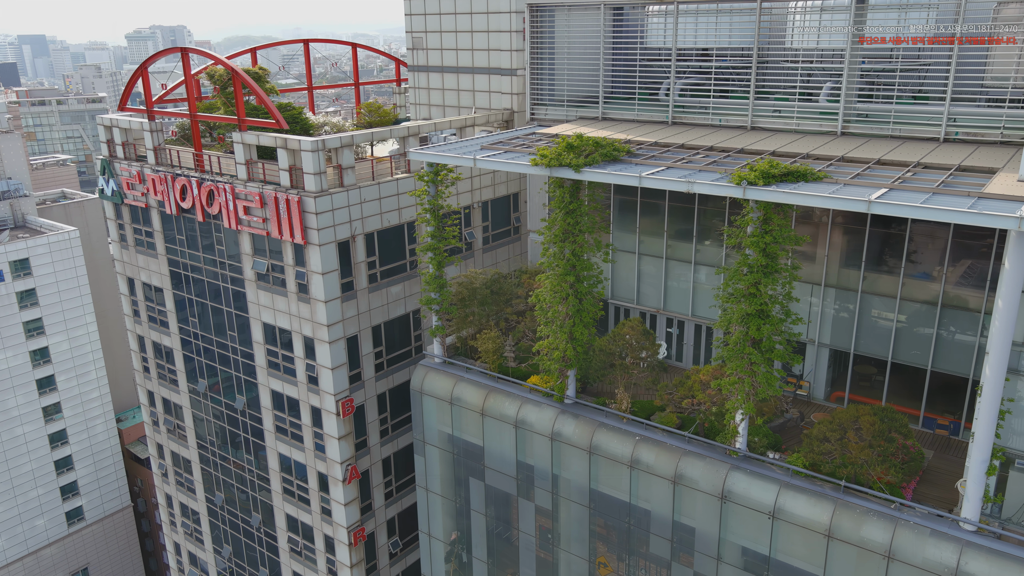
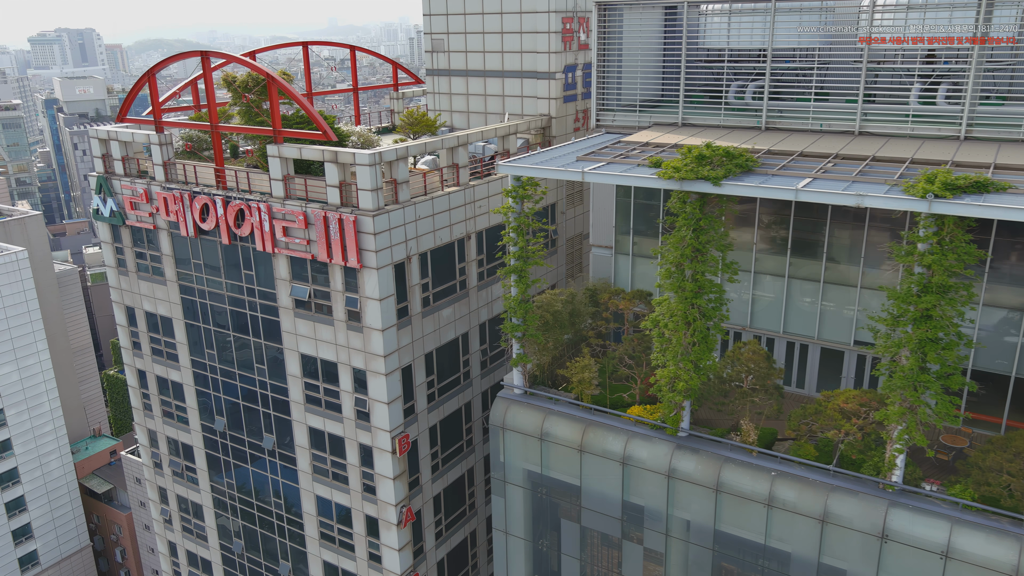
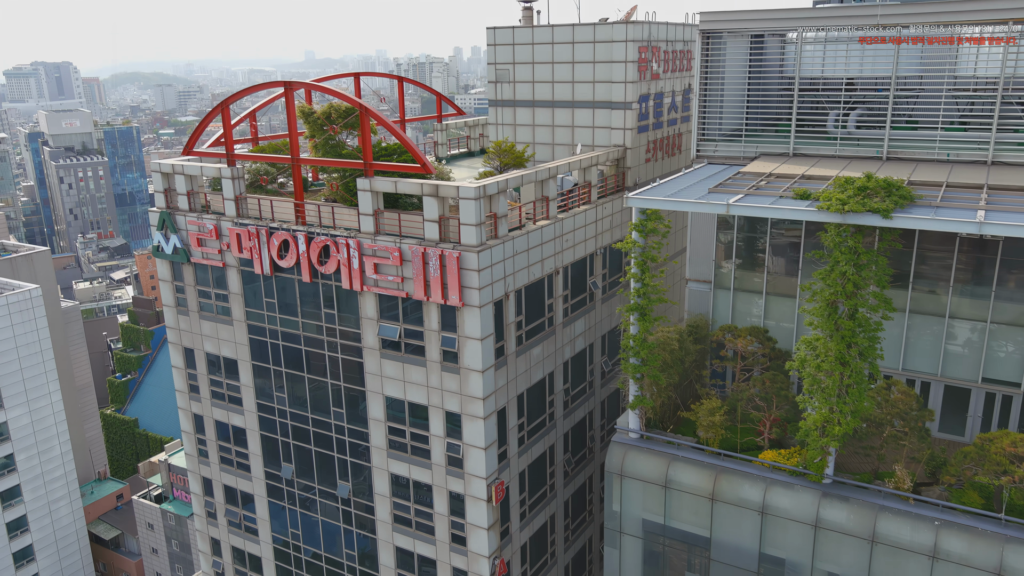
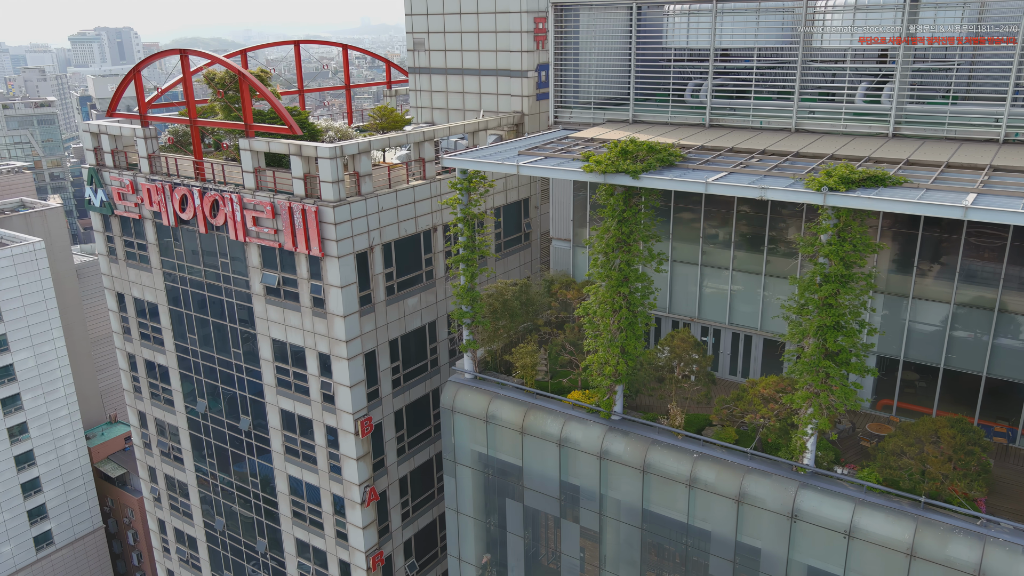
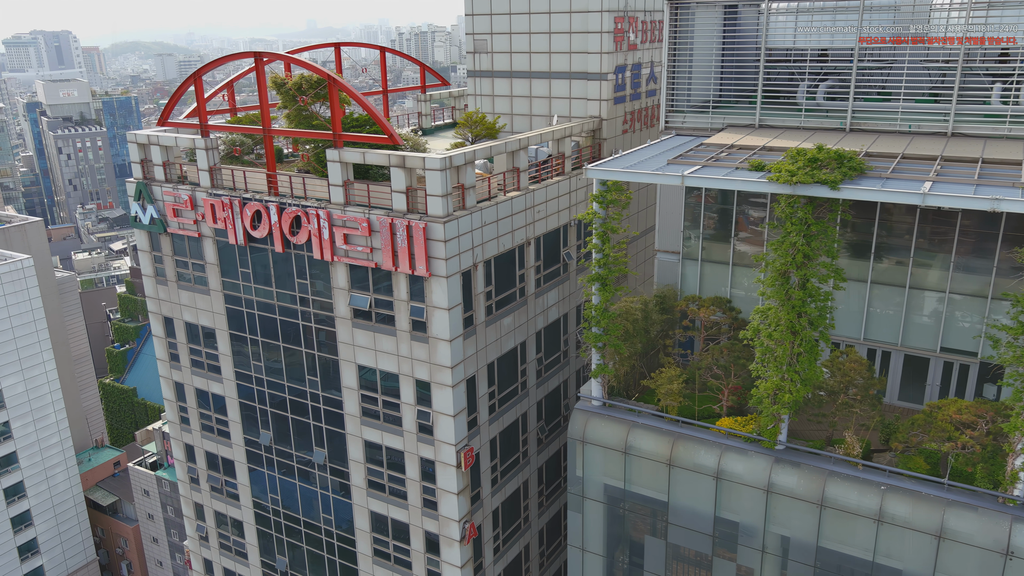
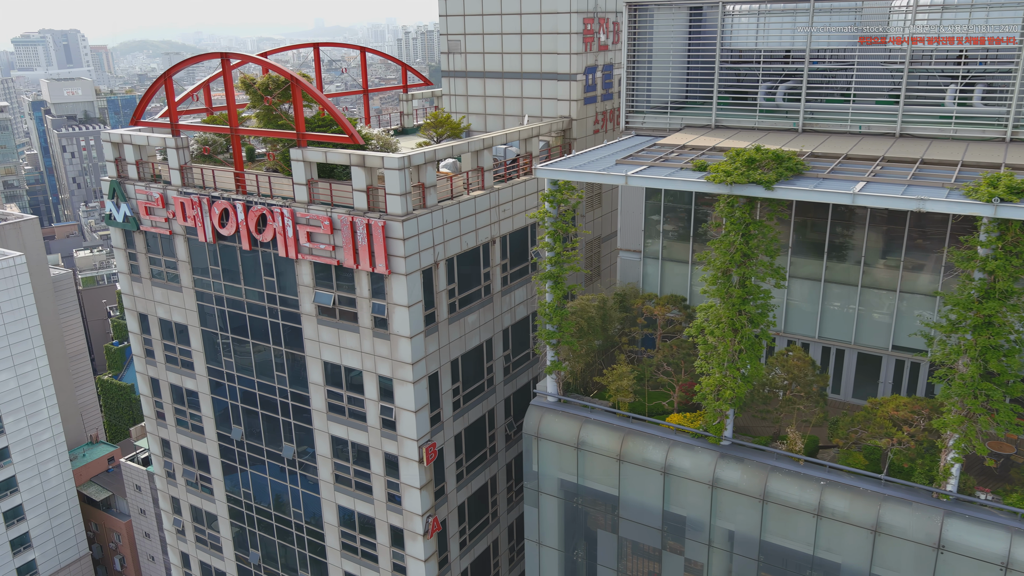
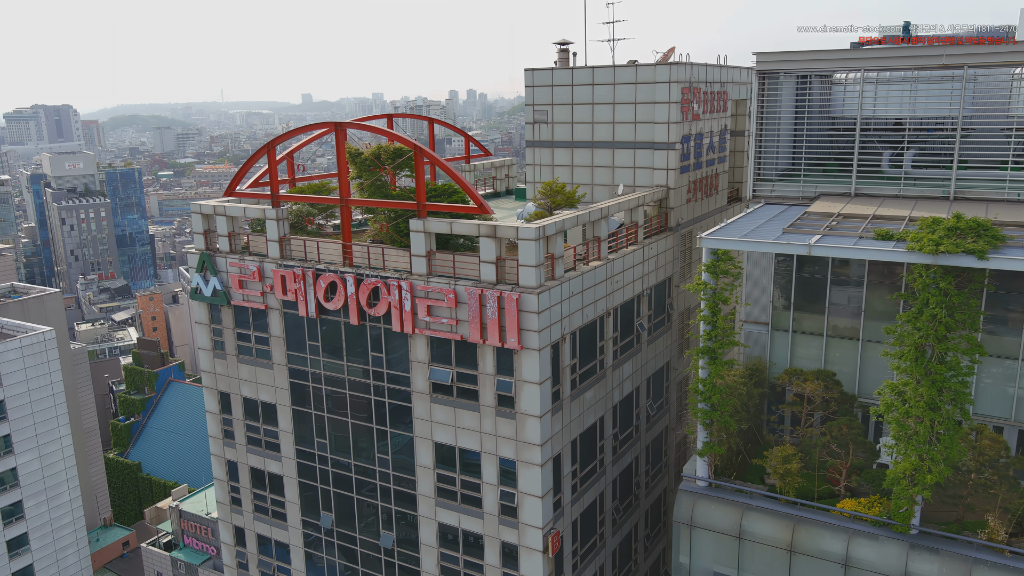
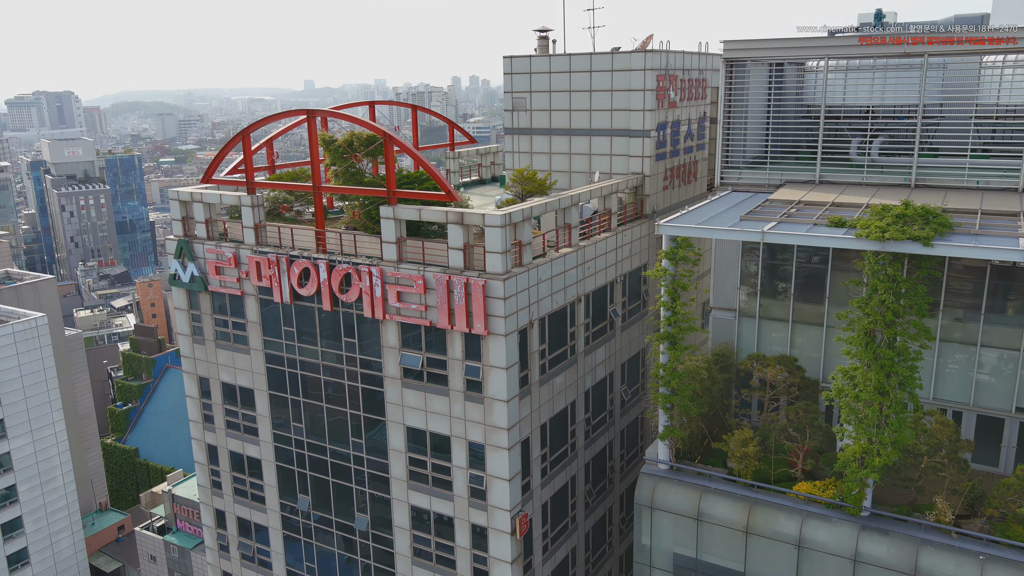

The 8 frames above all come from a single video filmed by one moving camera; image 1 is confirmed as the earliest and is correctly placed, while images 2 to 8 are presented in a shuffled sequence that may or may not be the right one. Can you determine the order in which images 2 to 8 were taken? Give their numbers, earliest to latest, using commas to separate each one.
4, 2, 6, 5, 3, 8, 7
